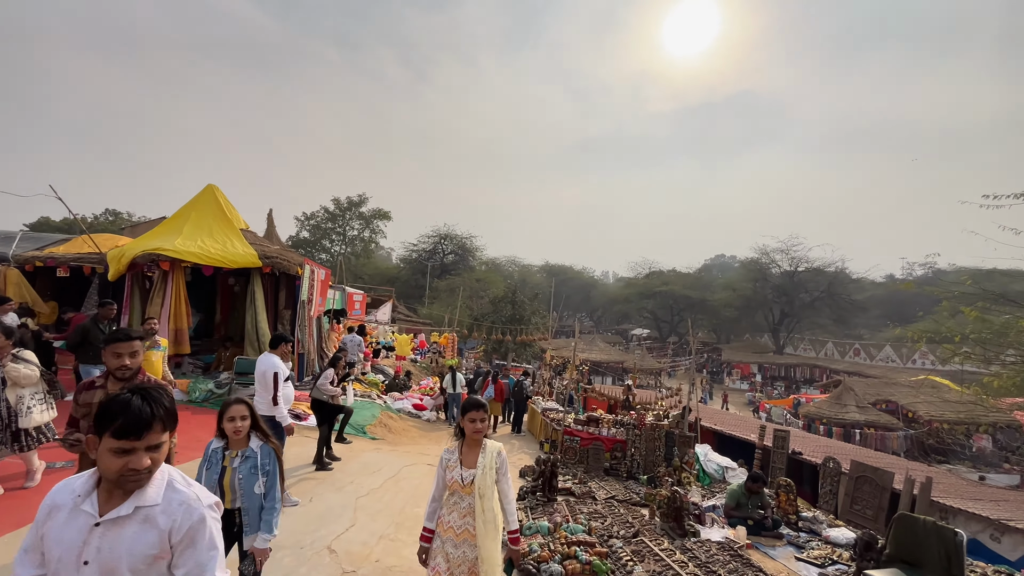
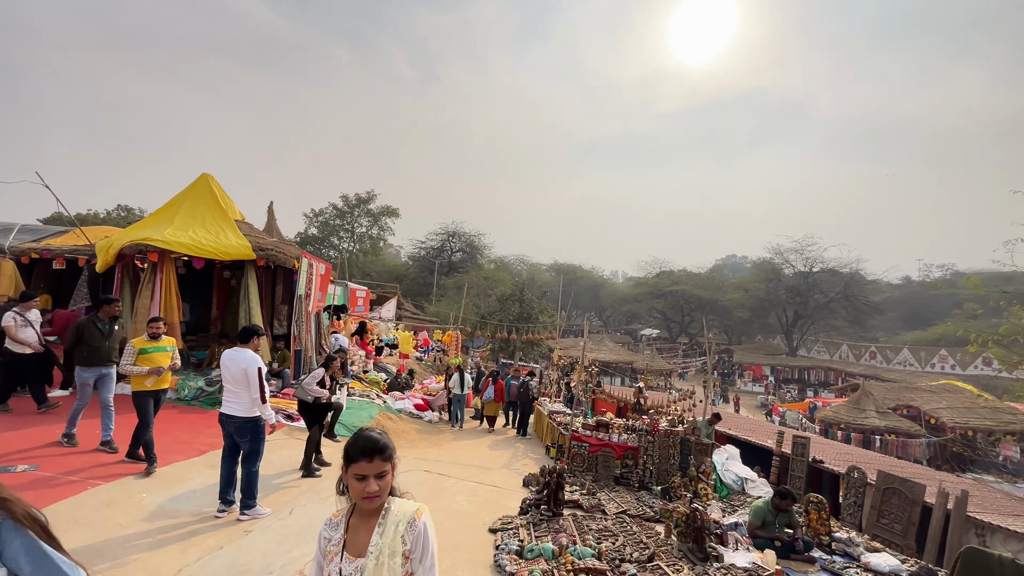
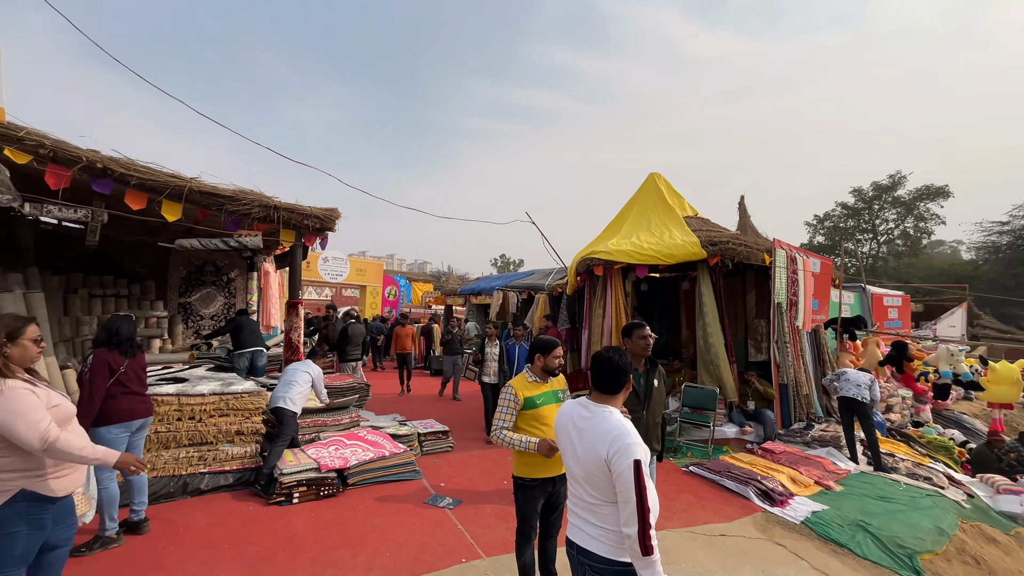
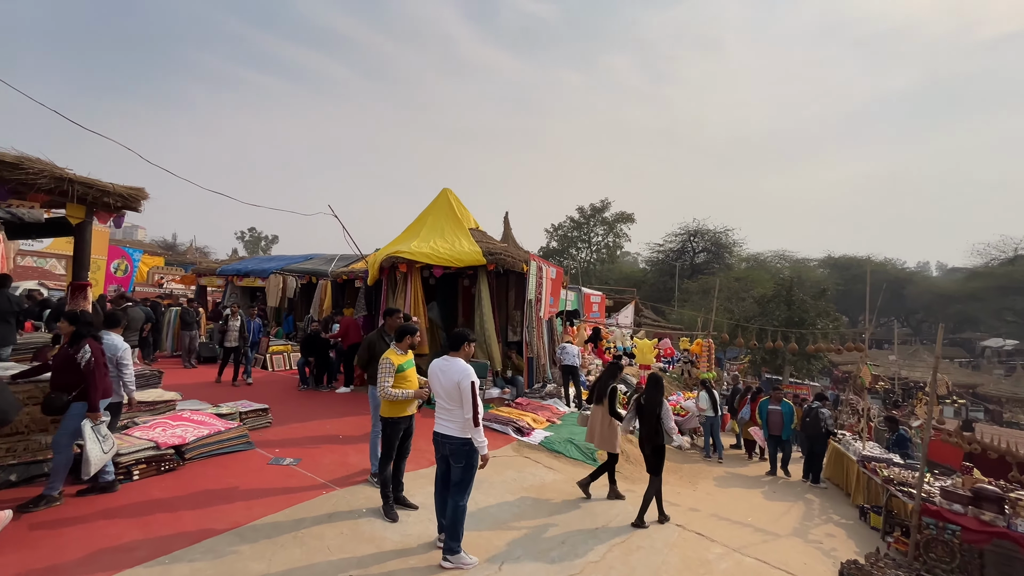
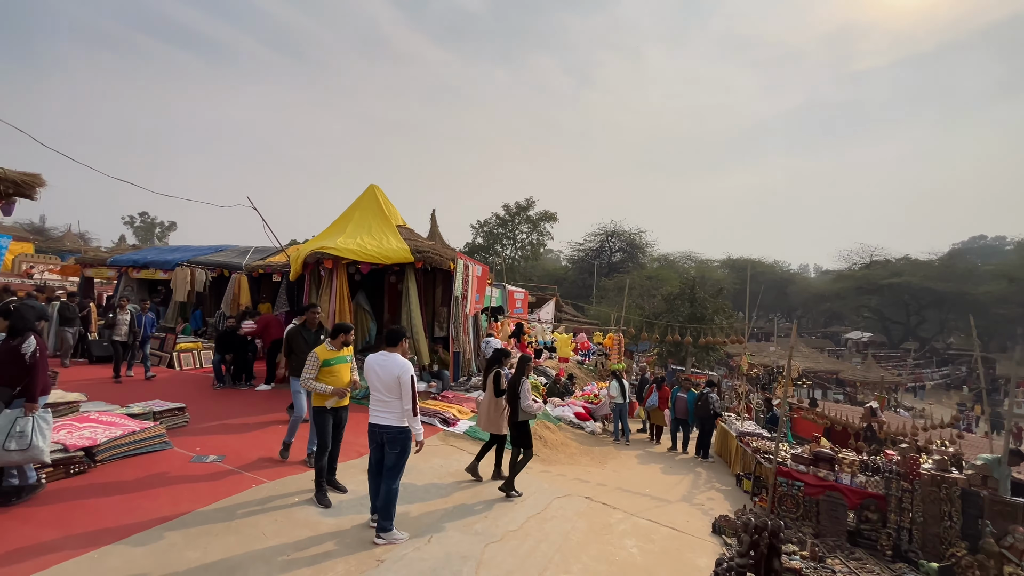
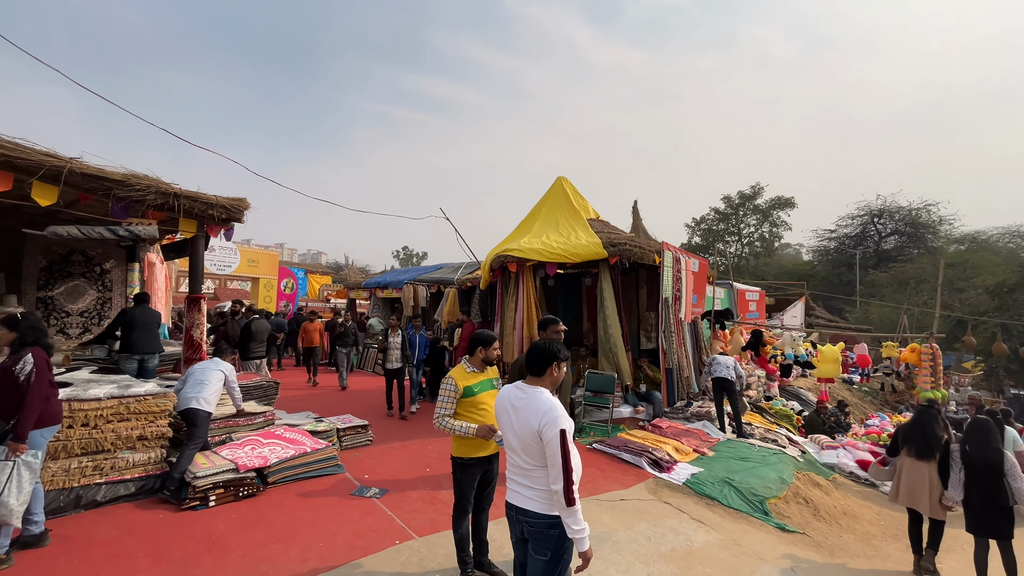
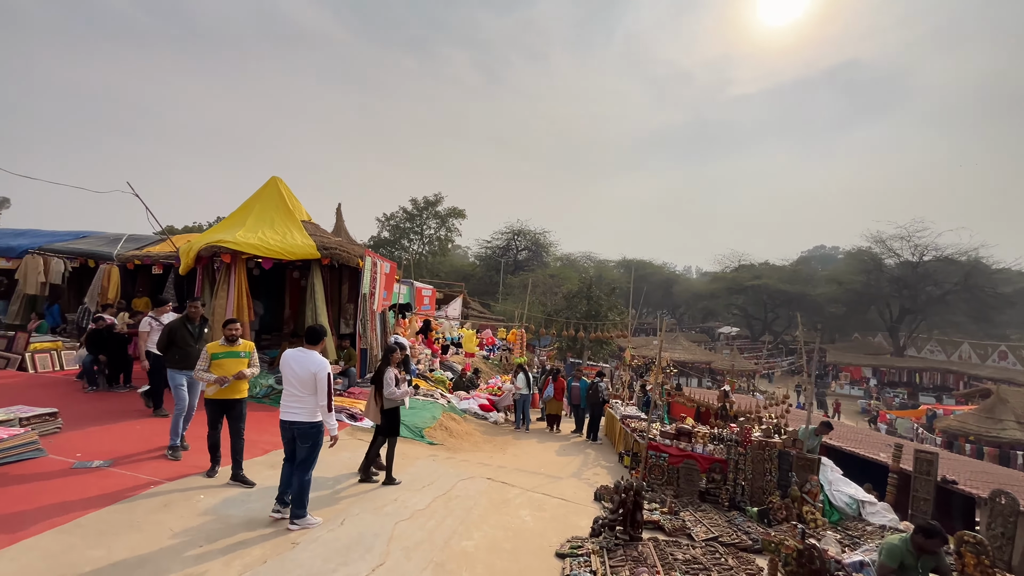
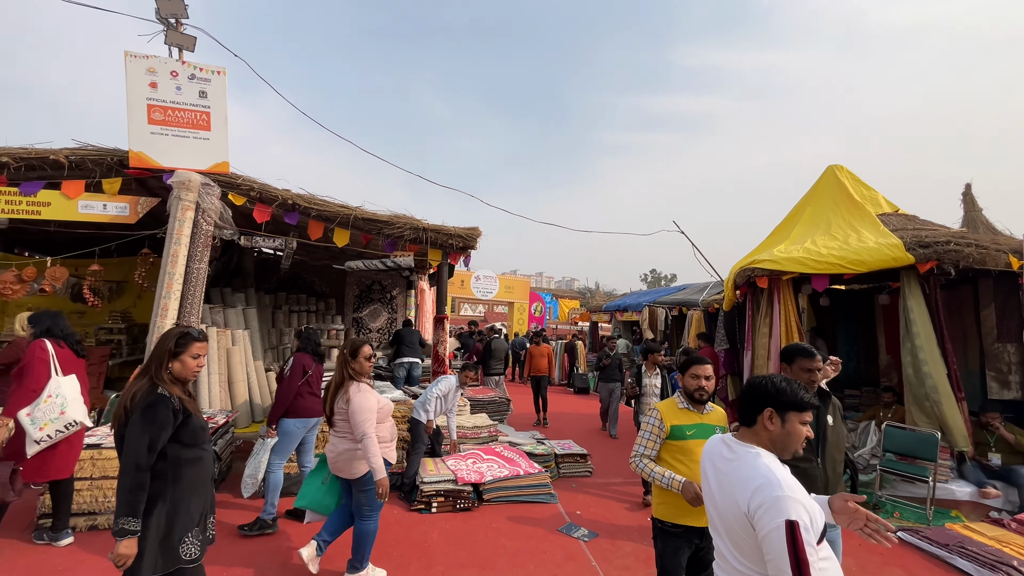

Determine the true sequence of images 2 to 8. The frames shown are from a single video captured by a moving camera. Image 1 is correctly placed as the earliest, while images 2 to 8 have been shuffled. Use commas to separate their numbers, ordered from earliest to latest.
2, 7, 5, 4, 6, 3, 8
